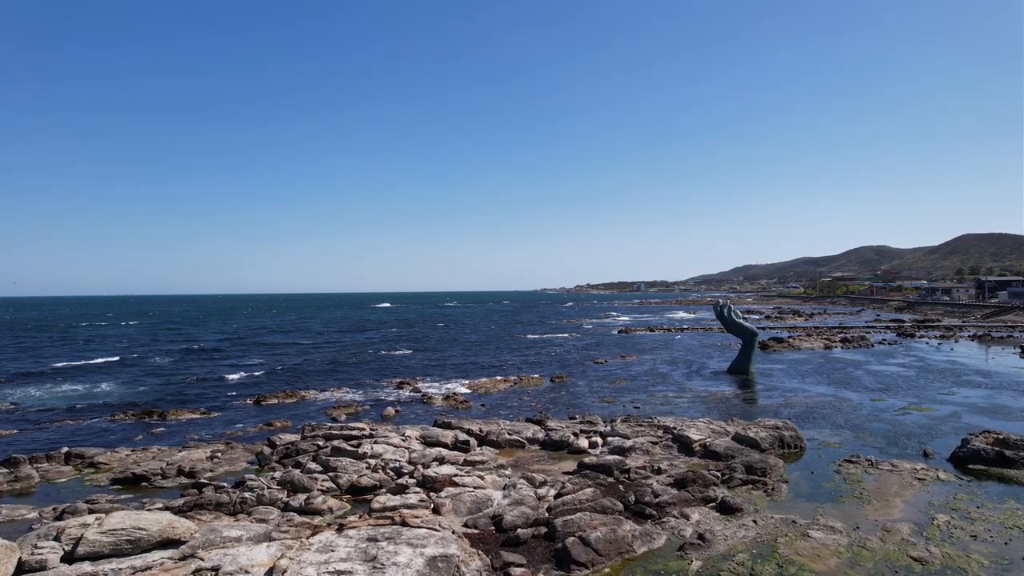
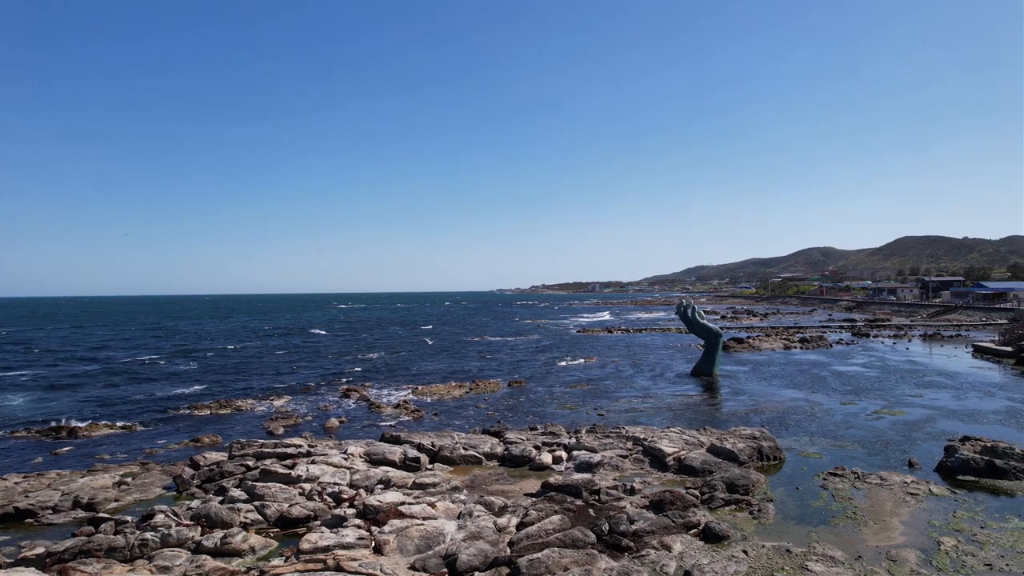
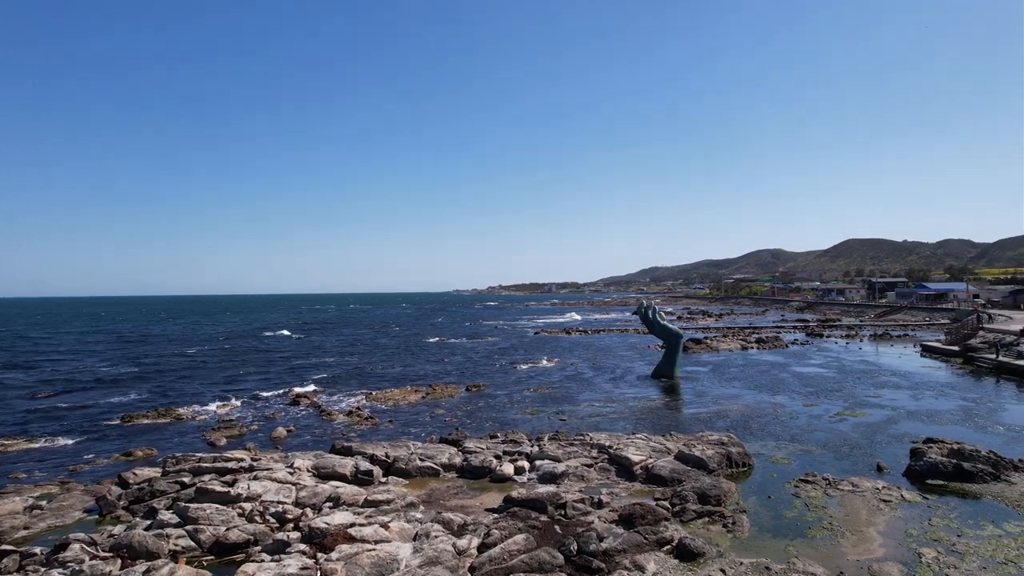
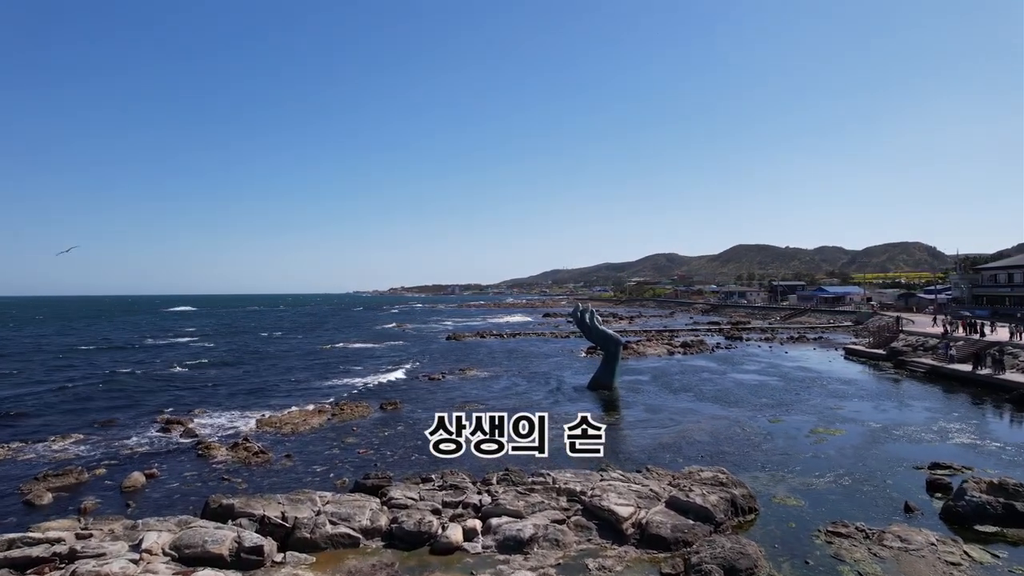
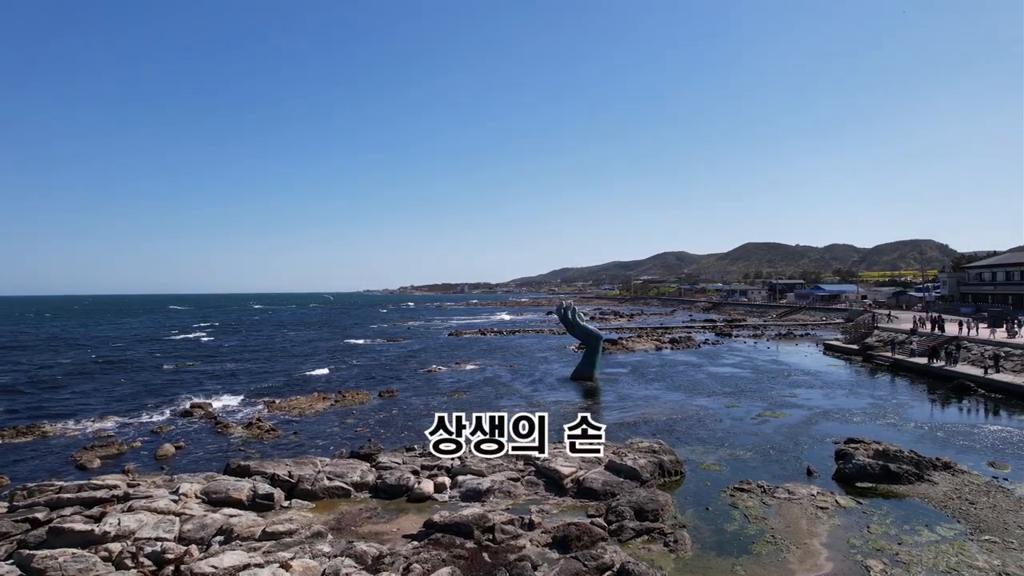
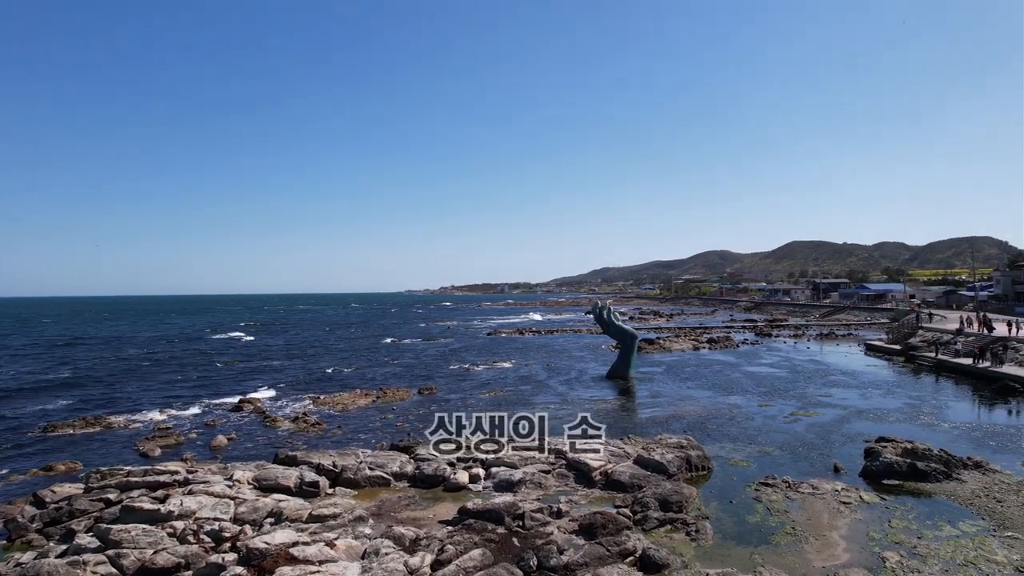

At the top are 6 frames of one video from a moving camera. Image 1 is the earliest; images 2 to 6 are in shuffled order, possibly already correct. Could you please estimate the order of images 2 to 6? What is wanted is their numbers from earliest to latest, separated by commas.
2, 3, 6, 5, 4
